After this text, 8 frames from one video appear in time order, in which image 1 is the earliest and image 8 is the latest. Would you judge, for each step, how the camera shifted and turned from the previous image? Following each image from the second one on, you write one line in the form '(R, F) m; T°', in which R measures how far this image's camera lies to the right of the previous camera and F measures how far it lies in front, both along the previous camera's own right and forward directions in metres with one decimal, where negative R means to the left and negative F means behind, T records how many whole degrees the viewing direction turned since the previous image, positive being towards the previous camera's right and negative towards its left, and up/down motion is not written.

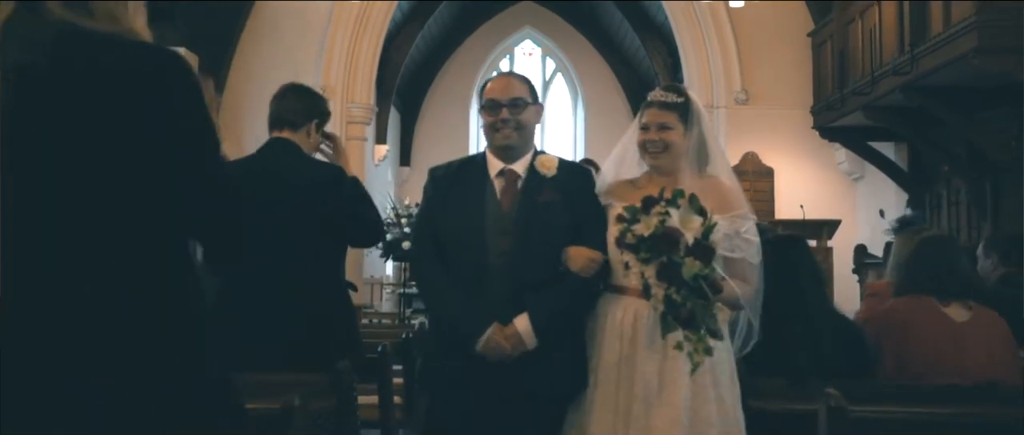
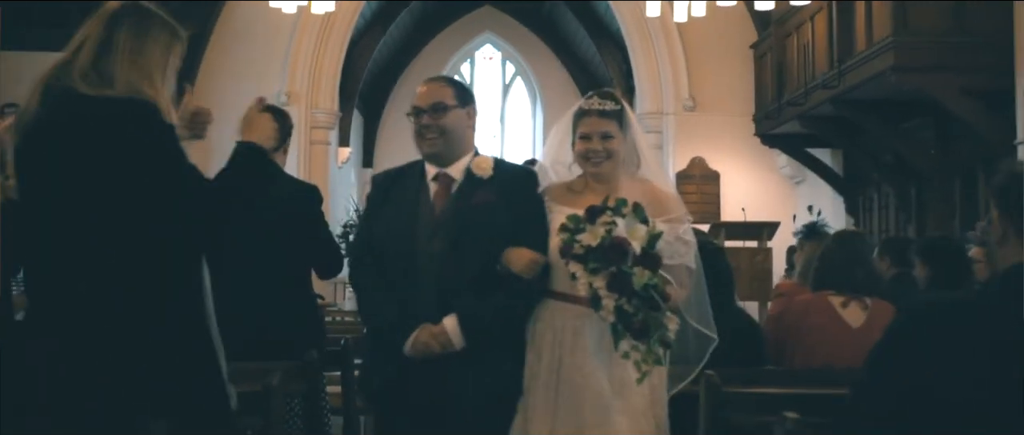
(+0.1, -0.5) m; +2°
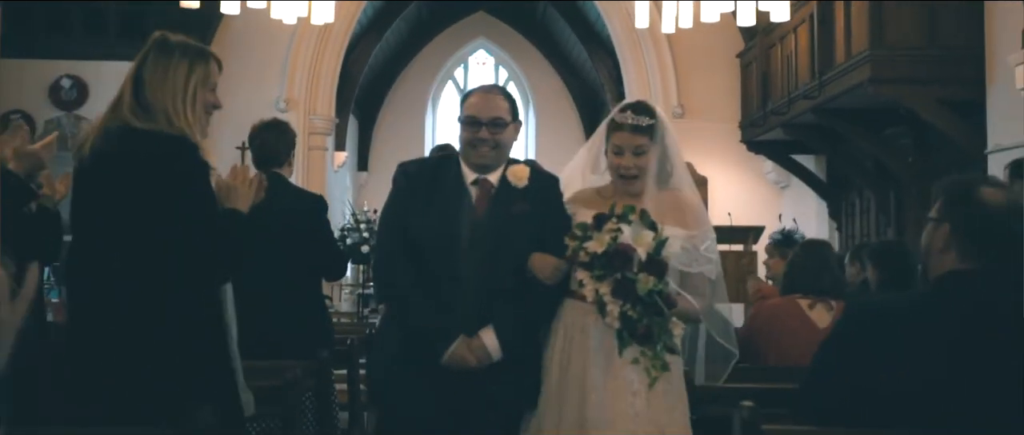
(0.0, -0.3) m; 0°
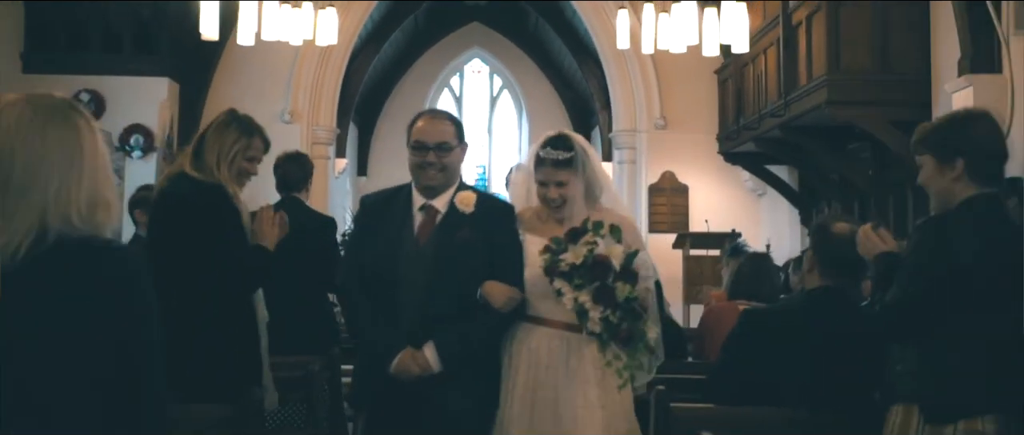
(+0.1, -0.8) m; 0°
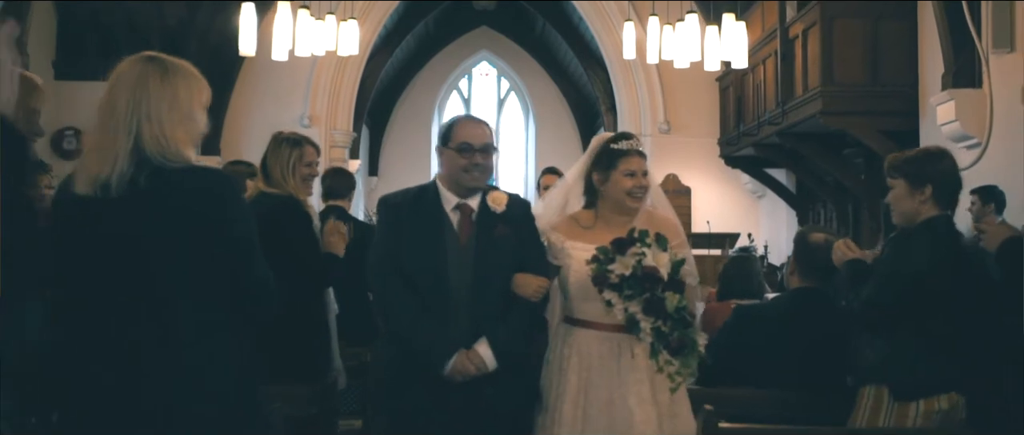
(-0.1, -0.6) m; 0°
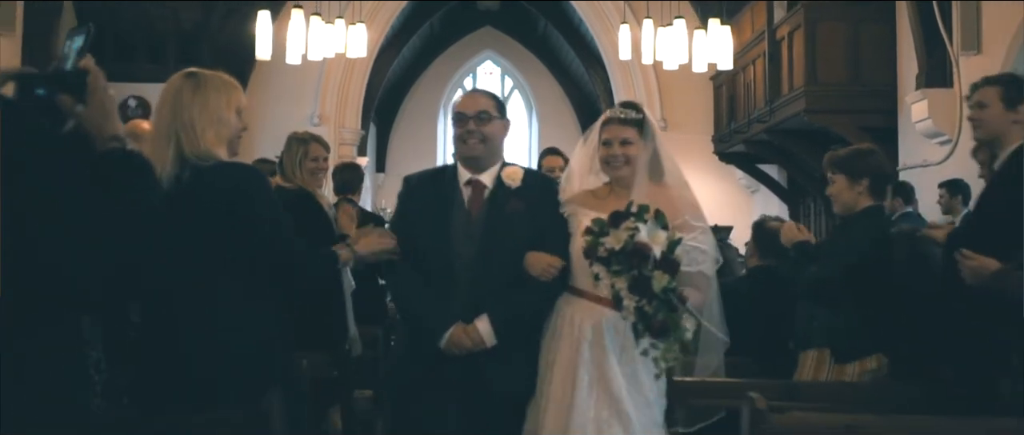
(+0.1, -0.5) m; 0°
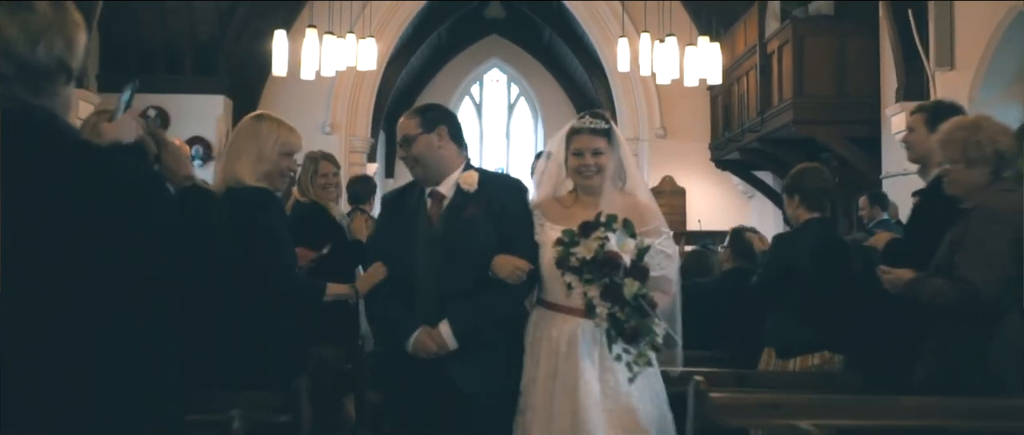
(+0.1, -0.5) m; 0°
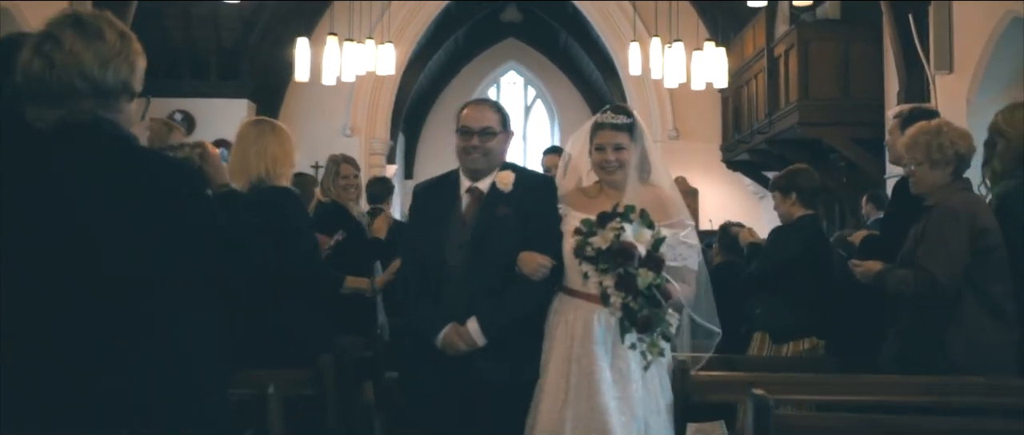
(+0.1, -0.4) m; -1°
